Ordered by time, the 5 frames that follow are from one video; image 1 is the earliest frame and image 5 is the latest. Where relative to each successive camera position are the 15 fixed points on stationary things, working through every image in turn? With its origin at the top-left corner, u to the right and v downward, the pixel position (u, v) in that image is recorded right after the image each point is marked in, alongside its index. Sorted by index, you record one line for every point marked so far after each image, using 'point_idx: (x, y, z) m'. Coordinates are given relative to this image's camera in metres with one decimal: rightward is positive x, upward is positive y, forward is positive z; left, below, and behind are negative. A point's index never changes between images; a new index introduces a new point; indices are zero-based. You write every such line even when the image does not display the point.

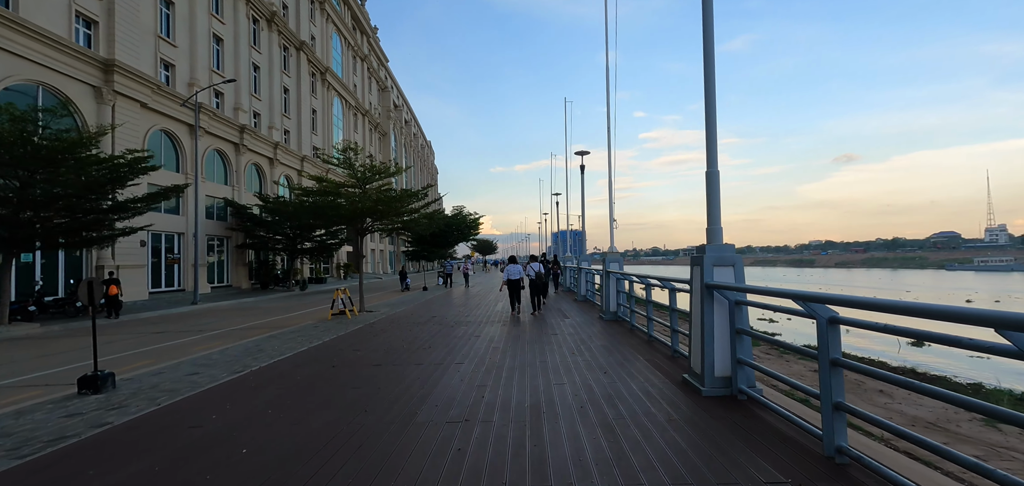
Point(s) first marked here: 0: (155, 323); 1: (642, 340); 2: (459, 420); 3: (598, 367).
0: (-12.5, -2.8, +15.9) m
1: (+2.3, -1.7, +8.2) m
2: (-0.5, -1.7, +4.3) m
3: (+1.2, -1.7, +6.2) m
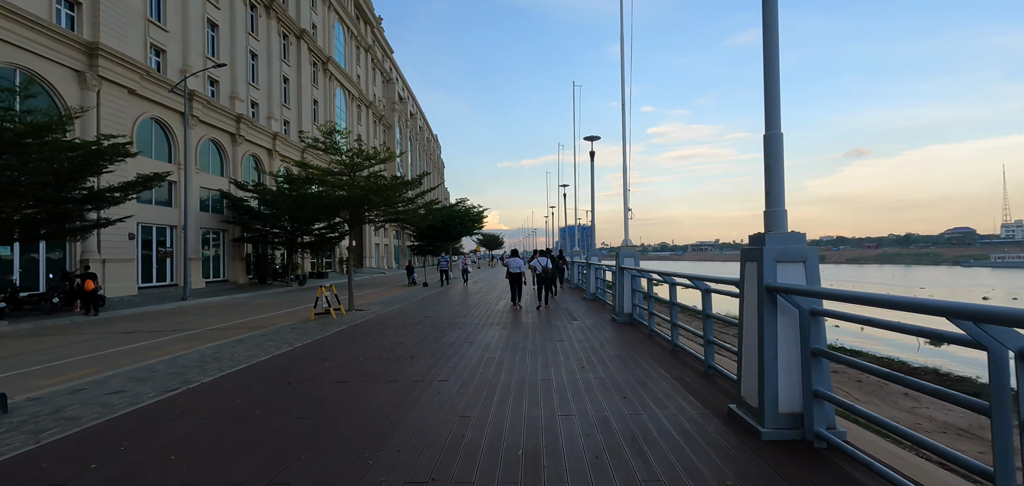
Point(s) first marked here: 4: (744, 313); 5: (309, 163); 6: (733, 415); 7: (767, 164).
0: (-12.4, -2.5, +14.9) m
1: (+2.3, -1.6, +6.9) m
2: (-0.6, -1.6, +3.0) m
3: (+1.1, -1.6, +5.0) m
4: (+2.0, -0.6, +3.8) m
5: (-5.9, +2.3, +13.2) m
6: (+1.9, -1.5, +3.9) m
7: (+2.1, +0.6, +3.7) m
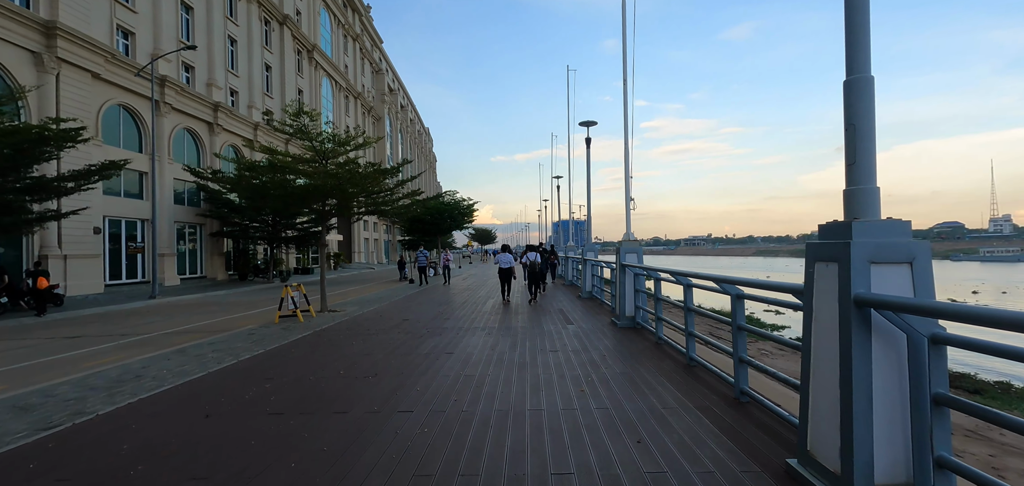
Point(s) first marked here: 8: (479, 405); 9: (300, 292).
0: (-12.7, -2.4, +13.6) m
1: (+2.1, -1.5, +5.8) m
2: (-0.7, -1.5, +1.9) m
3: (+0.9, -1.5, +3.9) m
4: (+1.8, -0.6, +2.7) m
5: (-6.2, +2.5, +11.9) m
6: (+1.7, -1.4, +2.8) m
7: (+2.0, +0.7, +2.6) m
8: (-0.3, -1.6, +4.4) m
9: (-4.9, -1.1, +10.5) m
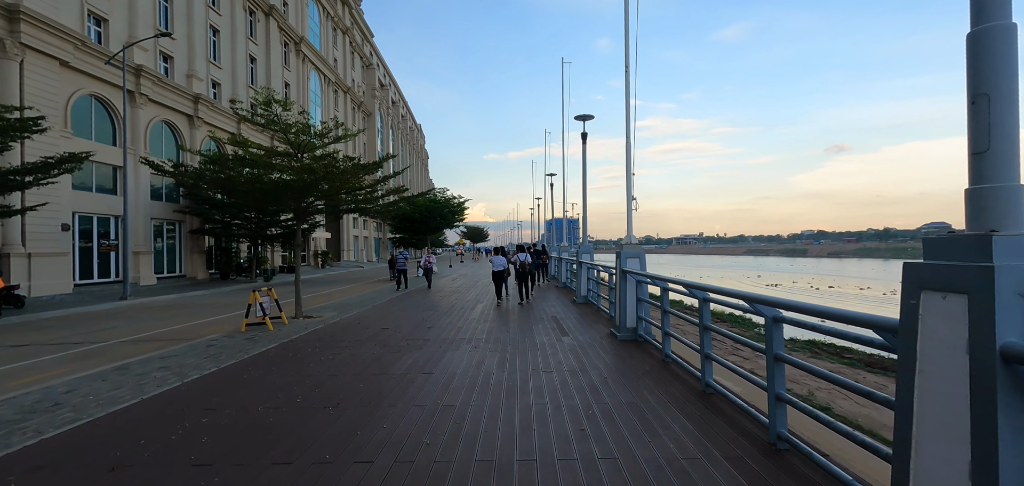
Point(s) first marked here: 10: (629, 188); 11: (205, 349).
0: (-13.0, -2.3, +12.6) m
1: (+2.0, -1.6, +5.0) m
2: (-0.8, -1.6, +1.1) m
3: (+0.8, -1.6, +3.1) m
4: (+1.7, -0.6, +1.9) m
5: (-6.4, +2.5, +11.0) m
6: (+1.7, -1.5, +2.0) m
7: (+1.9, +0.6, +1.8) m
8: (-0.4, -1.6, +3.5) m
9: (-5.1, -1.1, +9.6) m
10: (+2.1, +1.0, +8.0) m
11: (-5.2, -1.8, +7.7) m
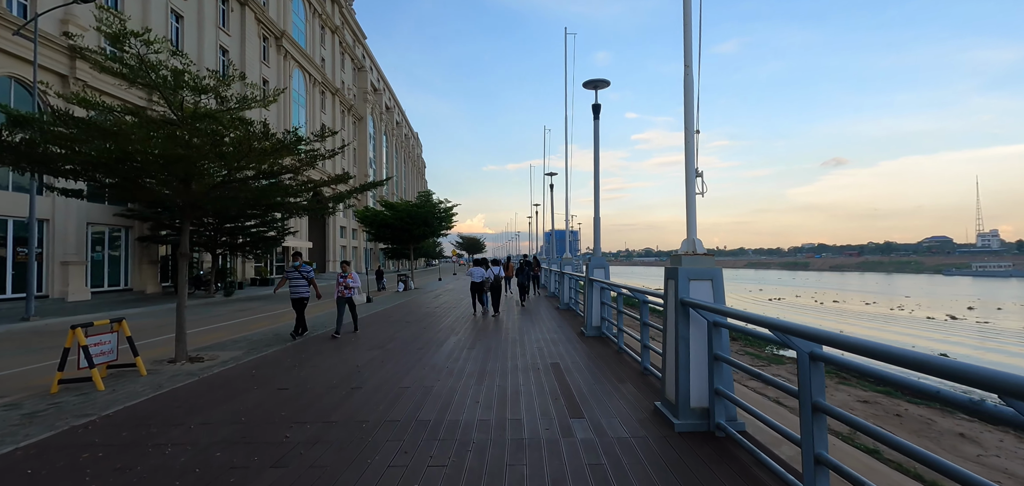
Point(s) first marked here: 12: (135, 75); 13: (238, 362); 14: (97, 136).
0: (-13.3, -2.5, +9.0) m
1: (+1.7, -1.6, +1.6) m
2: (-1.1, -1.5, -2.4) m
3: (+0.6, -1.6, -0.4) m
4: (+1.5, -0.6, -1.5) m
5: (-6.7, +2.4, +7.6) m
6: (+1.4, -1.5, -1.4) m
7: (+1.6, +0.7, -1.6) m
8: (-0.7, -1.6, +0.1) m
9: (-5.4, -1.2, +6.1) m
10: (+1.8, +0.9, +4.6) m
11: (-5.5, -1.8, +4.2) m
12: (-5.8, +2.6, +7.3) m
13: (-4.3, -1.9, +7.2) m
14: (-6.1, +1.6, +7.1) m
